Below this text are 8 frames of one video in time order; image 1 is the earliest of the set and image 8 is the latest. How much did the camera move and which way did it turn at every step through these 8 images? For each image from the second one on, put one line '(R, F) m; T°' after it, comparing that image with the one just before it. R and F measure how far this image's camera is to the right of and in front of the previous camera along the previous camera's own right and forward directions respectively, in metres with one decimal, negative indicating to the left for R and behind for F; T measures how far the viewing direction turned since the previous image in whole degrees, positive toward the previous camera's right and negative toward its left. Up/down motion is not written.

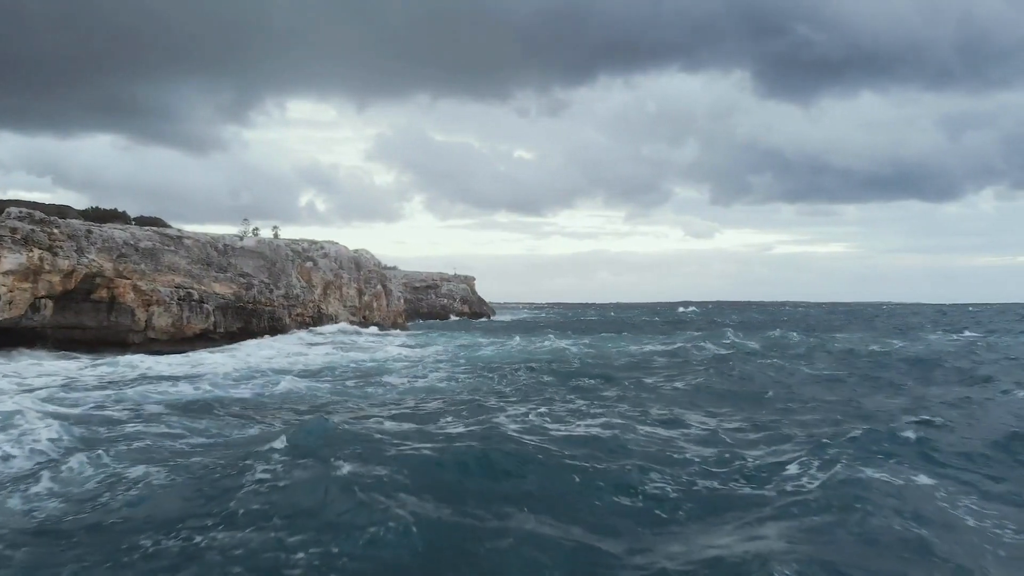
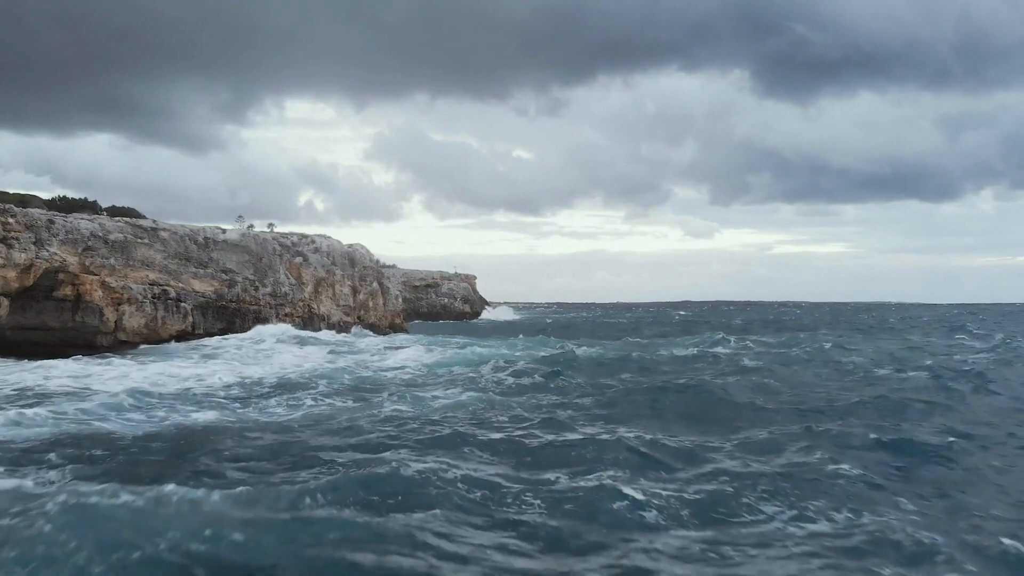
(-0.6, +3.1) m; 0°
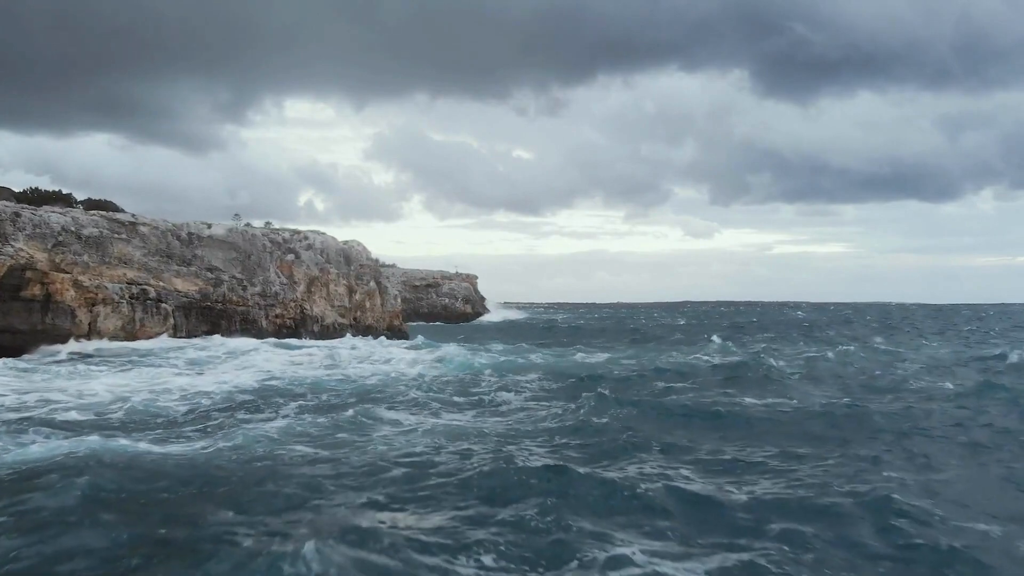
(-0.4, +2.3) m; 0°
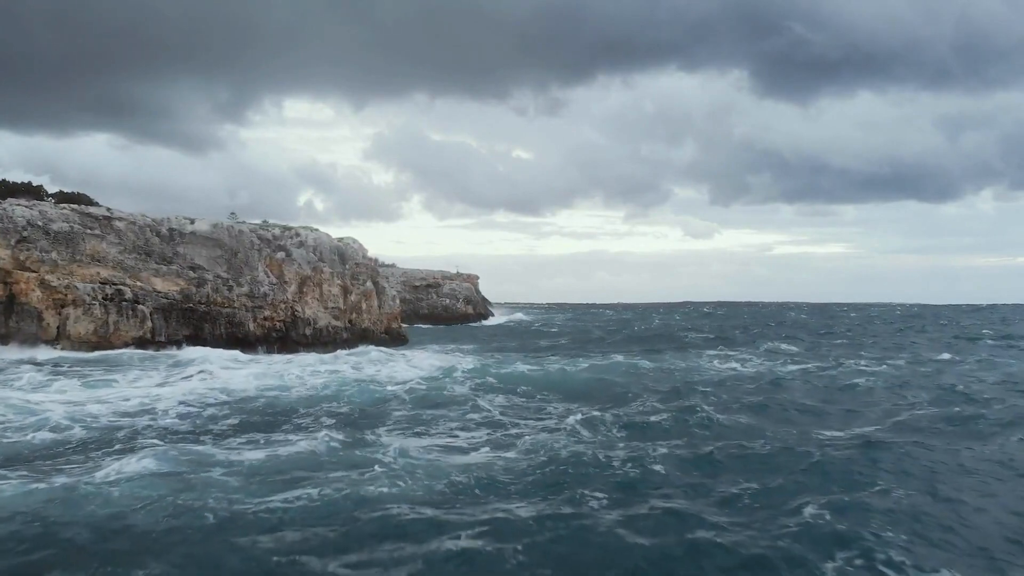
(-0.4, +2.3) m; 0°
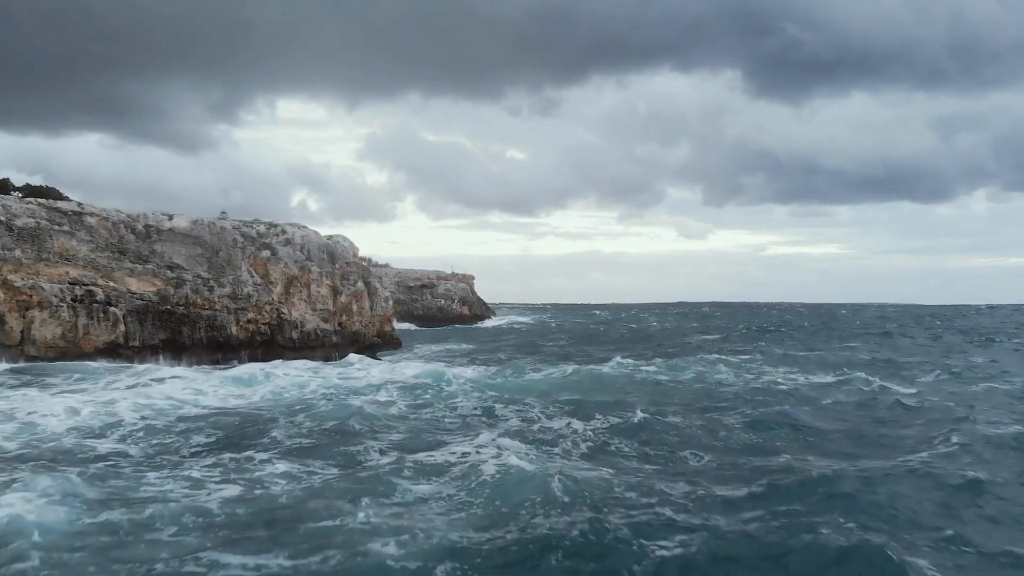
(-0.3, +1.7) m; +1°
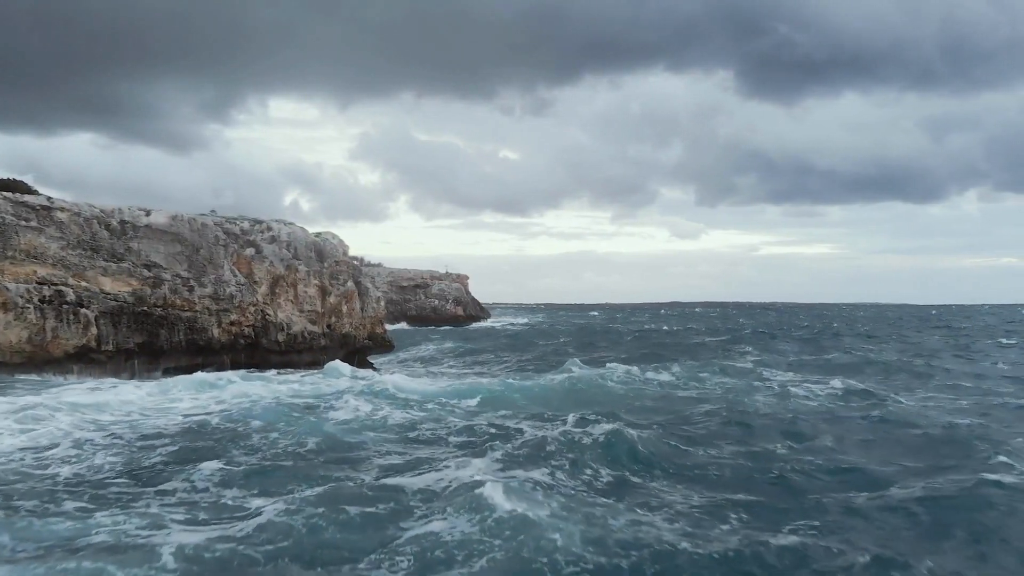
(-0.2, +1.4) m; +1°
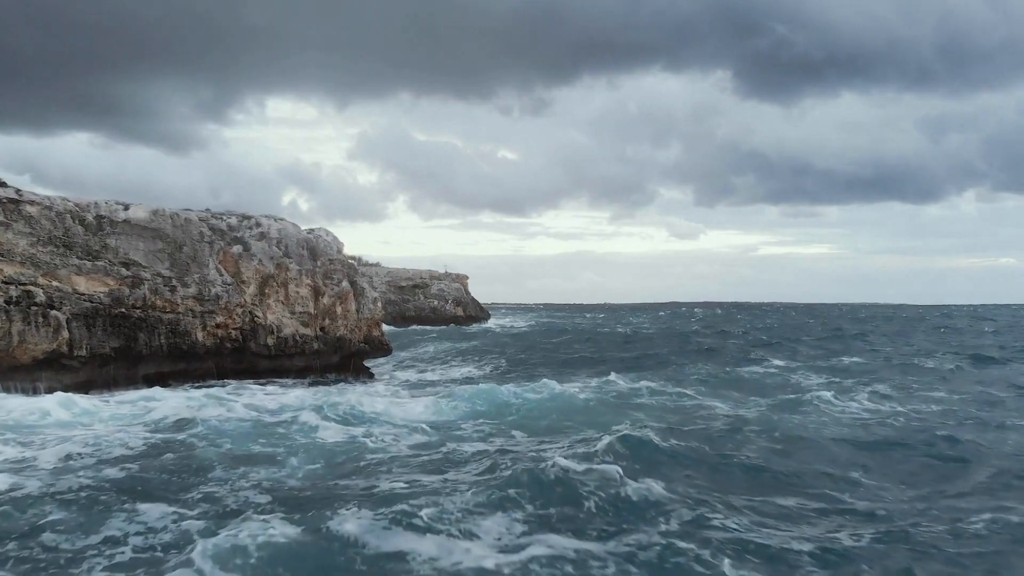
(-0.3, +1.7) m; 0°
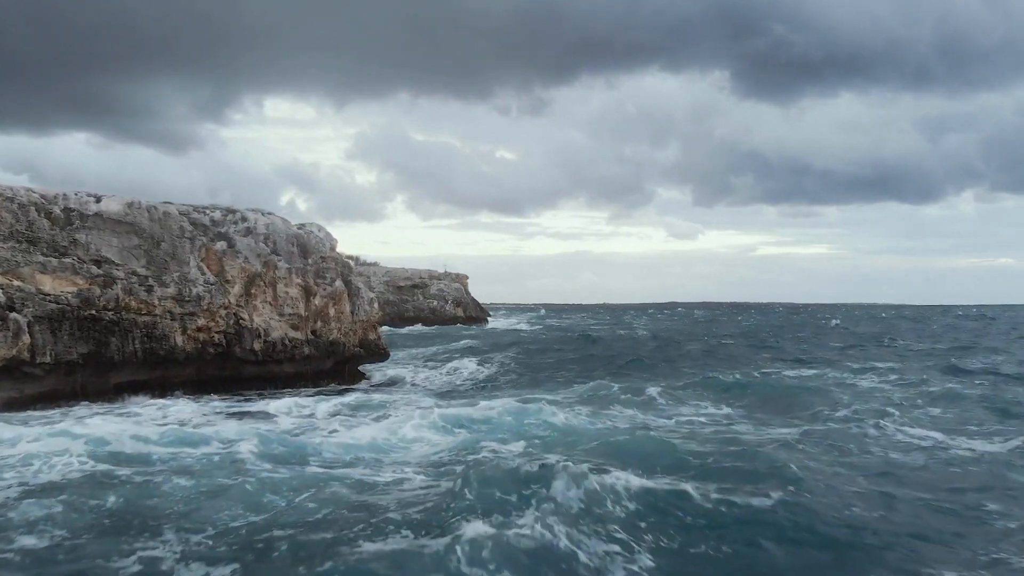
(-0.4, +2.0) m; 0°
